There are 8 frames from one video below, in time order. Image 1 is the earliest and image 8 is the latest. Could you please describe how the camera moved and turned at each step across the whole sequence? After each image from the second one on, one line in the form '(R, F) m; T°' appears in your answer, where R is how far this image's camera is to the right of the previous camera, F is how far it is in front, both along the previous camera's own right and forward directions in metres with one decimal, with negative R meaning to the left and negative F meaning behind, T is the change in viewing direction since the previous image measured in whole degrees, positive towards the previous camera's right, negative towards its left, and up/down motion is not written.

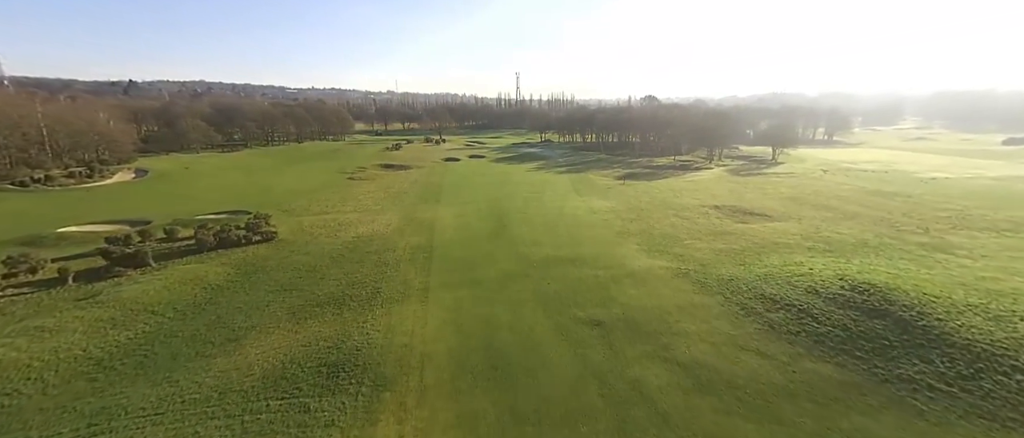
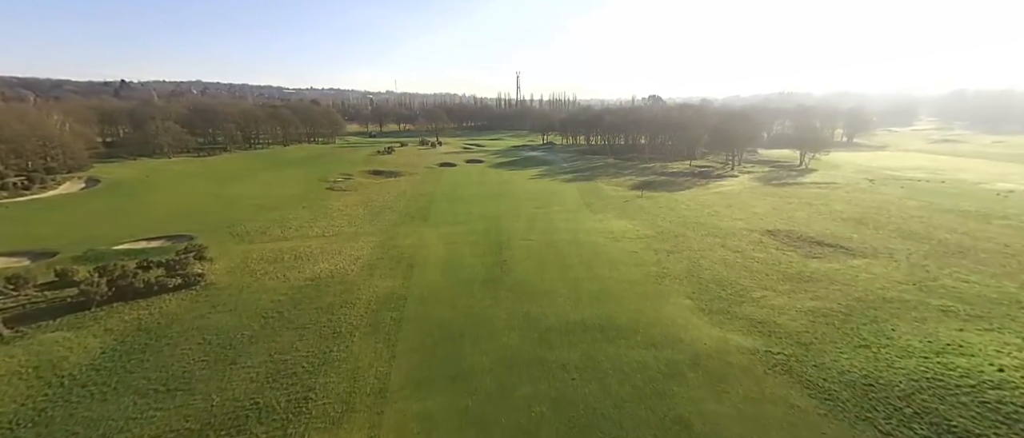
(-0.2, +7.4) m; 0°
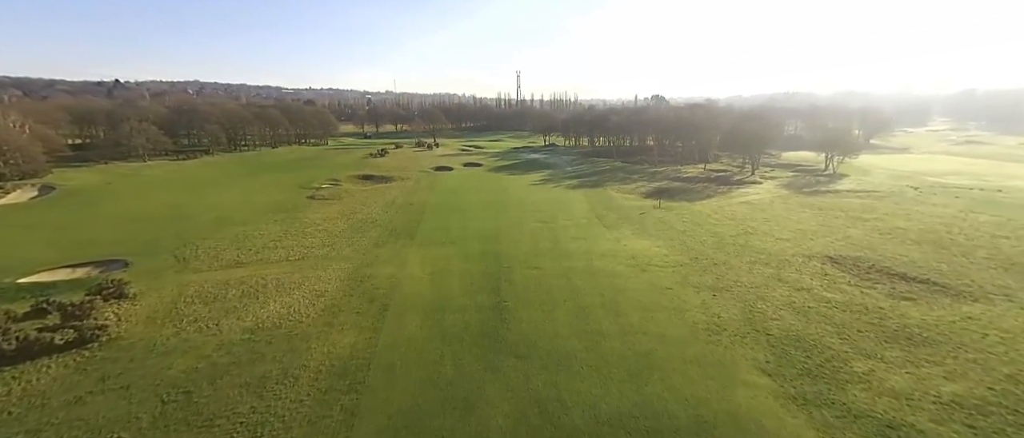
(-0.1, +5.6) m; 0°
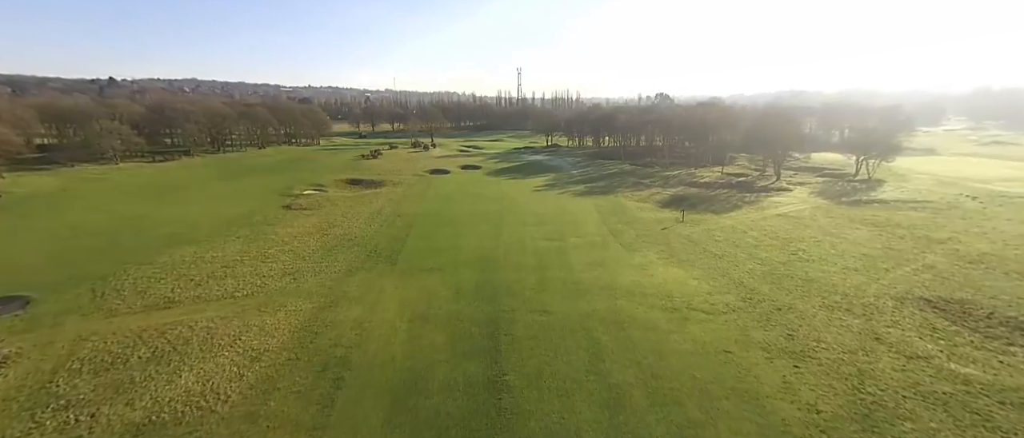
(-0.1, +5.5) m; 0°
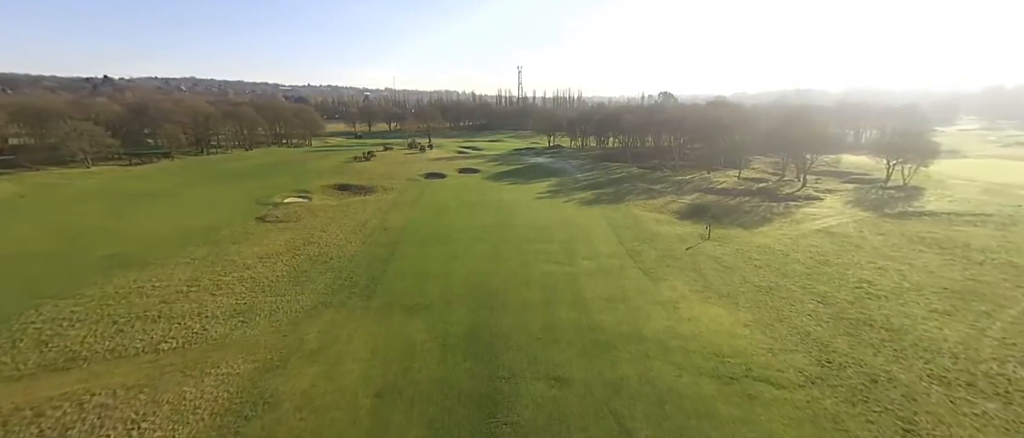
(-0.1, +4.8) m; 0°
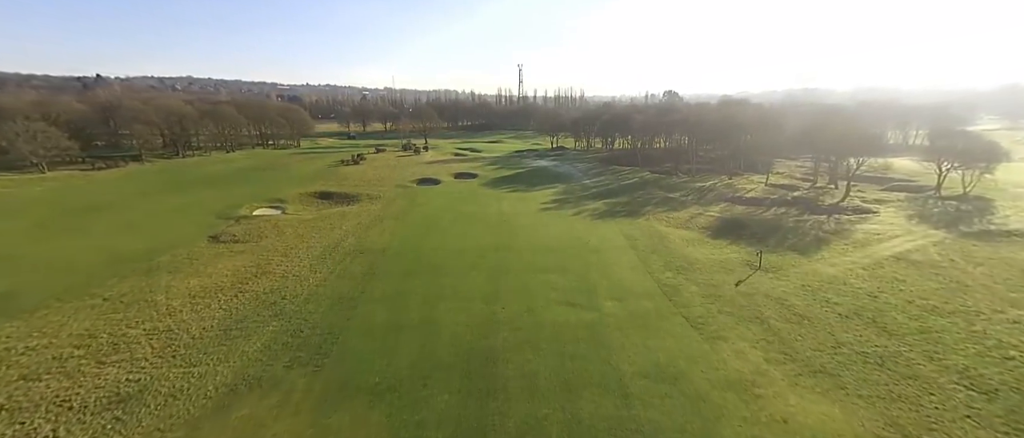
(-0.2, +6.3) m; 0°
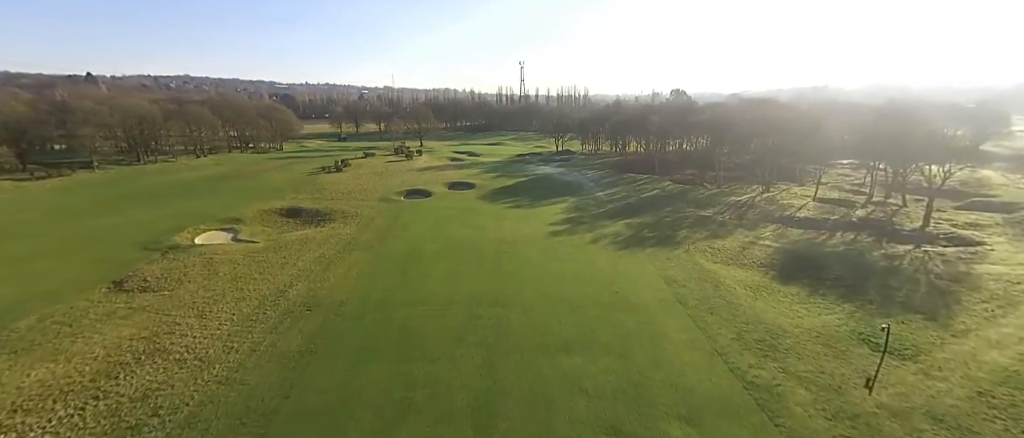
(-0.2, +8.4) m; 0°
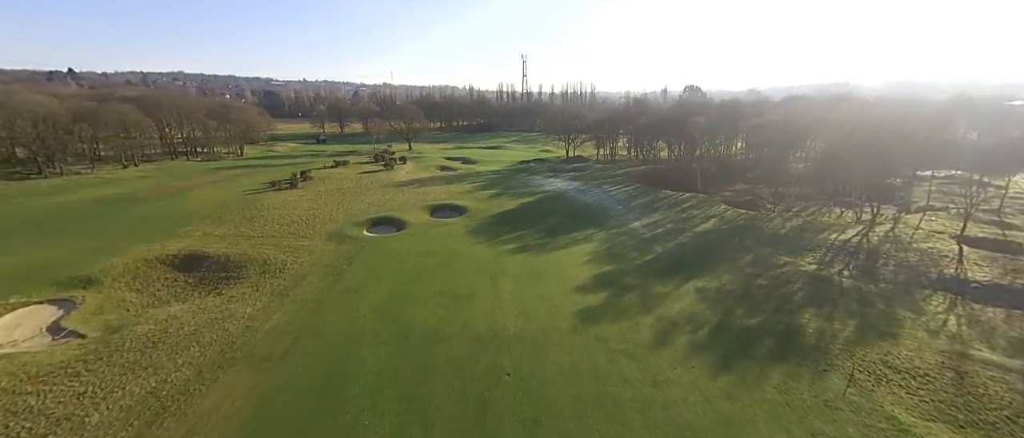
(-0.2, +14.6) m; 0°
